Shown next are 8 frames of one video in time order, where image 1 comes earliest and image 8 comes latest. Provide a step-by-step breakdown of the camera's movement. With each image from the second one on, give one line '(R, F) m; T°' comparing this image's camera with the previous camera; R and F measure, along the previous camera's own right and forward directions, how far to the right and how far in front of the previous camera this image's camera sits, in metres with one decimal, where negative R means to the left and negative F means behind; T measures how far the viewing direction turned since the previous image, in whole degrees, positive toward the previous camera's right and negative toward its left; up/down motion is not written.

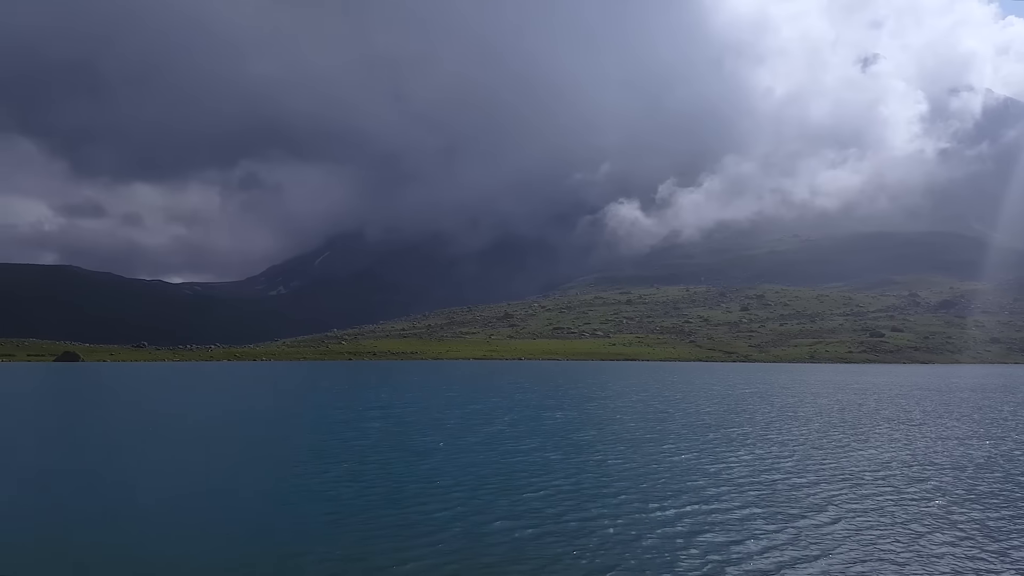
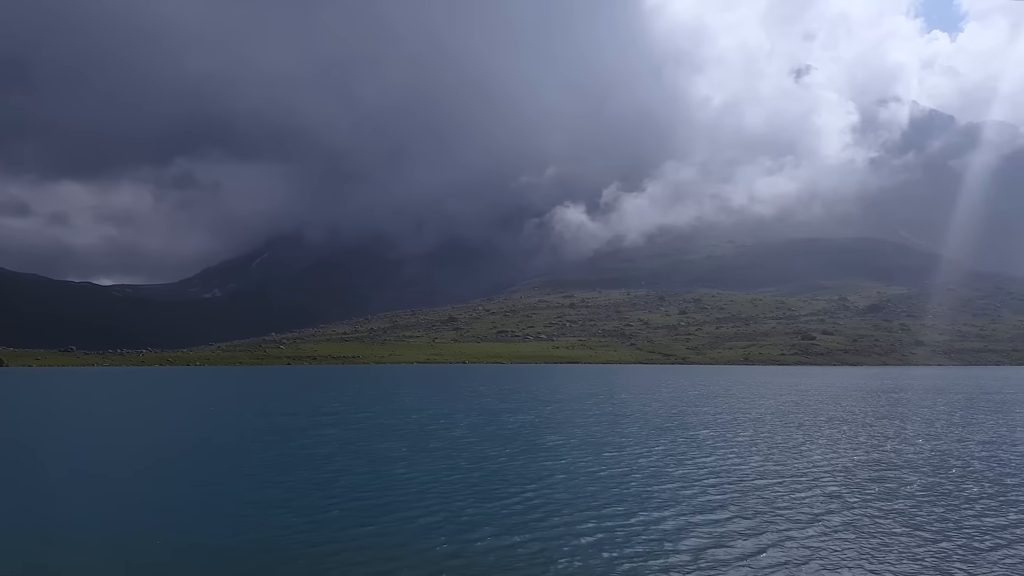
(-0.6, +1.1) m; +5°
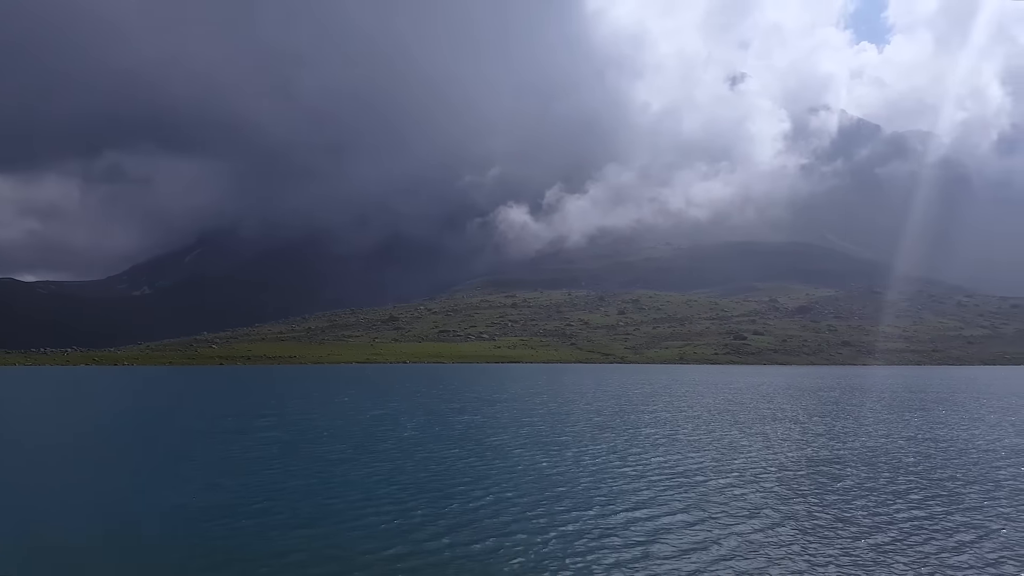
(-0.5, +0.5) m; +5°
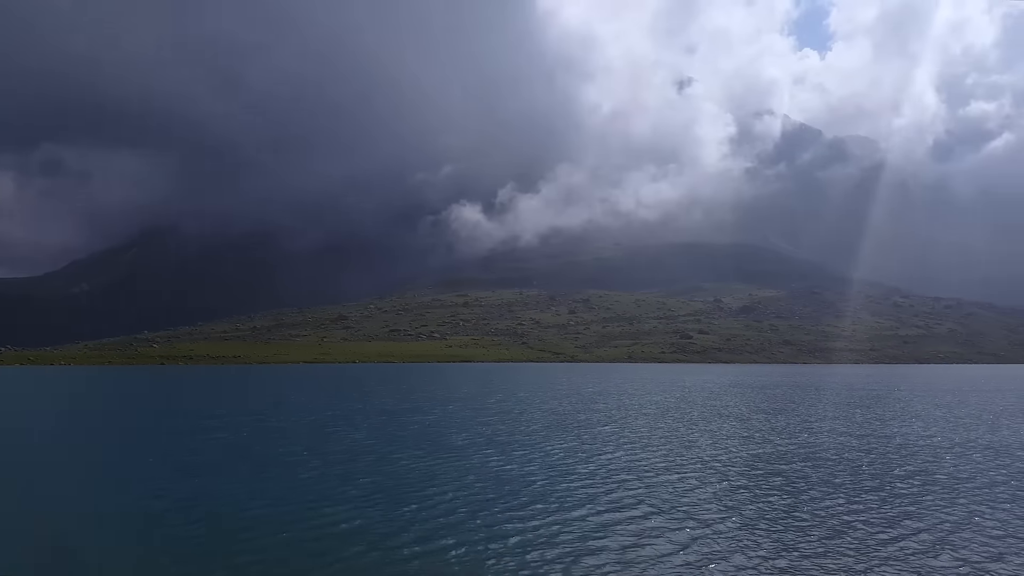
(-0.5, +0.2) m; +4°
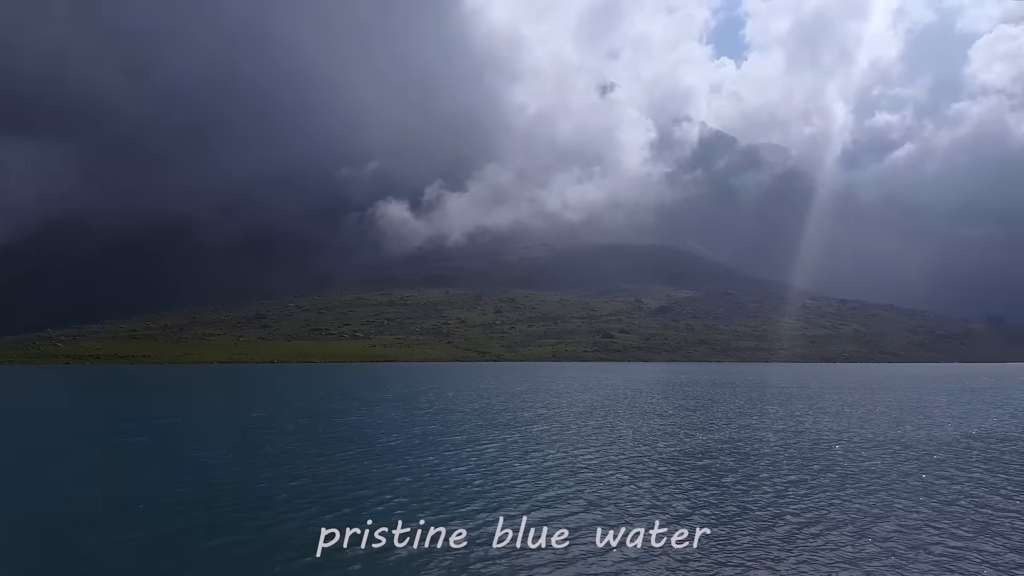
(-0.7, +0.7) m; +6°
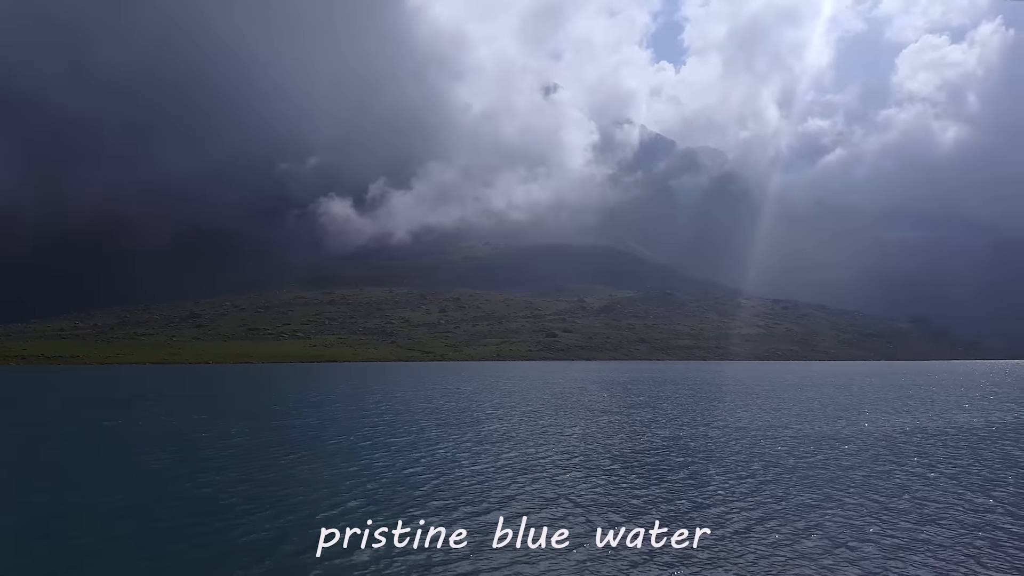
(-0.7, +0.7) m; +5°
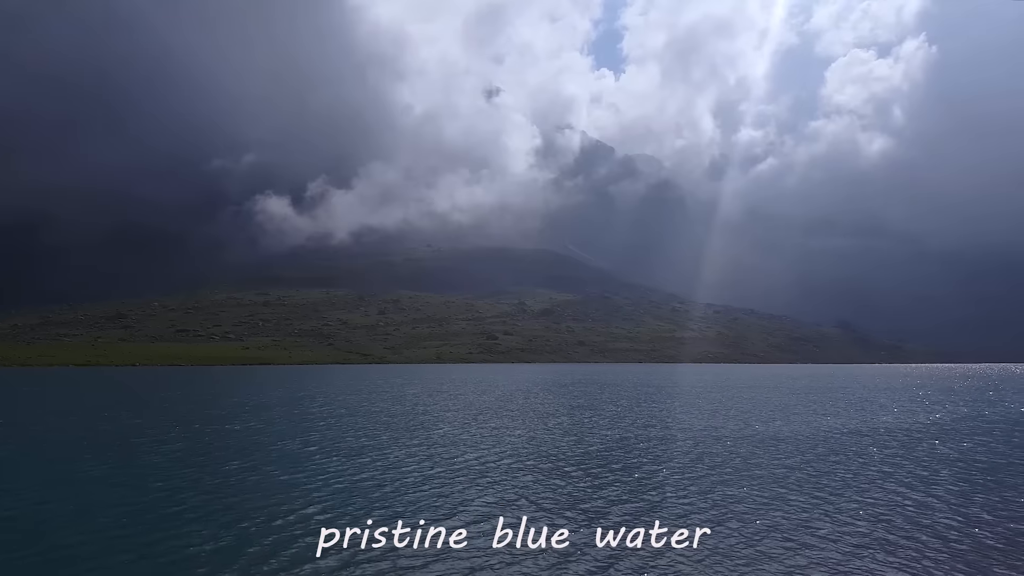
(-0.9, +1.0) m; +5°
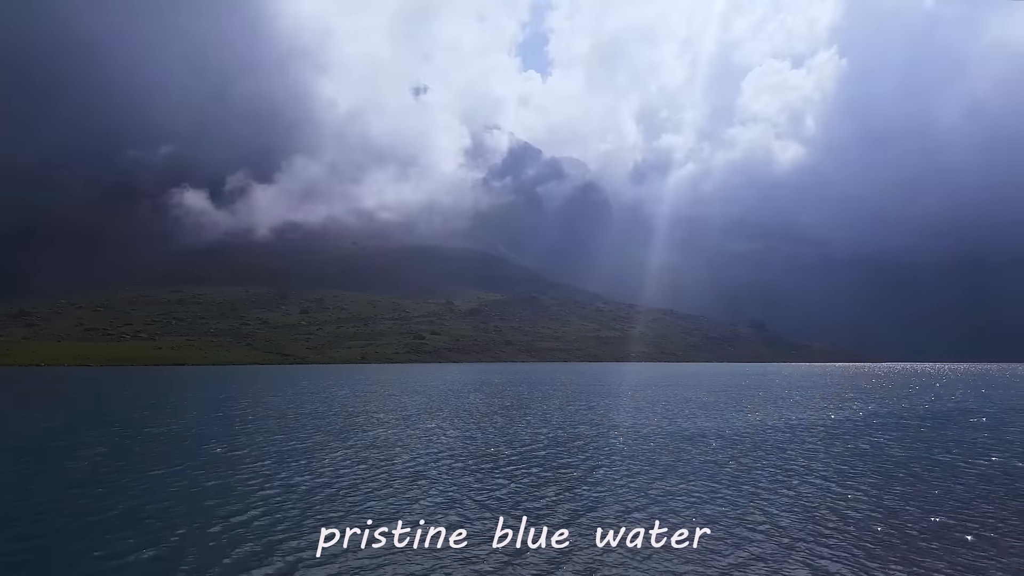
(-0.7, +0.3) m; +6°
